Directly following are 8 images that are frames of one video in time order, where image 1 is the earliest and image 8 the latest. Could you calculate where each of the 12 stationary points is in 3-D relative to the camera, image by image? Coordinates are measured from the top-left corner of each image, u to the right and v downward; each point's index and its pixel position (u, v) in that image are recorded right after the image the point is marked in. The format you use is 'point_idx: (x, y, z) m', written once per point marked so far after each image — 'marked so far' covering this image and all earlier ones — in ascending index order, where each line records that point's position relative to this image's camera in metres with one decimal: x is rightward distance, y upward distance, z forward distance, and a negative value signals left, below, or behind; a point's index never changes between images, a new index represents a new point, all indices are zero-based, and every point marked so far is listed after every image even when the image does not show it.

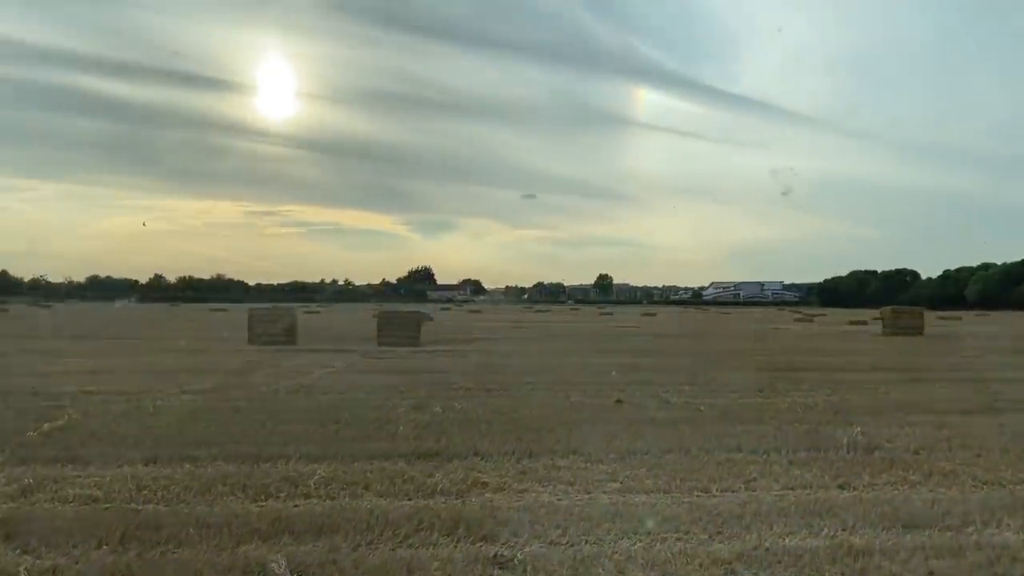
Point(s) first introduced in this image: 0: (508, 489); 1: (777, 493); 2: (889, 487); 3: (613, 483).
0: (0.0, -1.6, +6.8) m
1: (+2.0, -1.6, +6.6) m
2: (+2.9, -1.6, +6.7) m
3: (+0.8, -1.6, +7.0) m
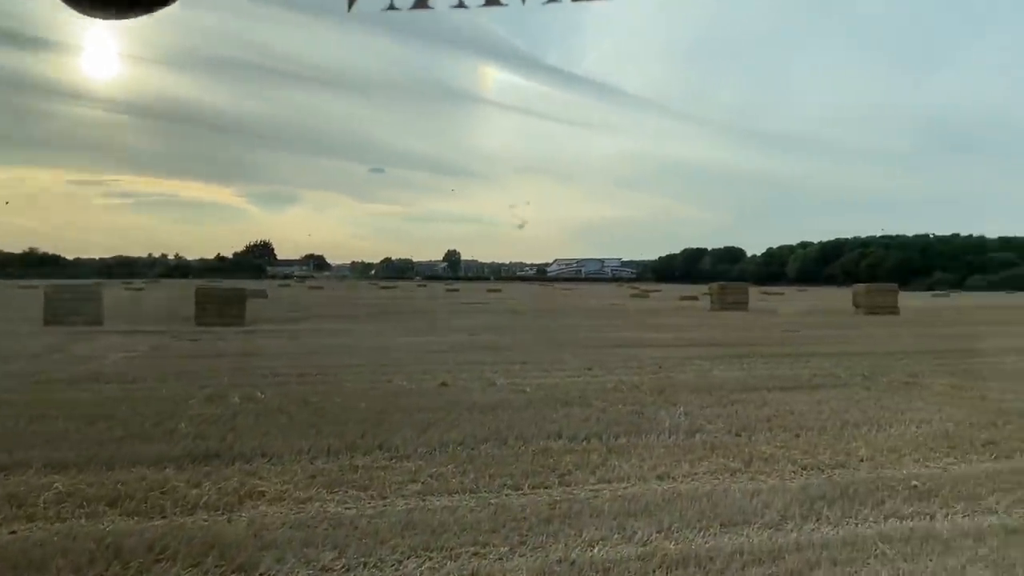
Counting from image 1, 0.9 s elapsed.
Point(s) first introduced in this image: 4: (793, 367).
0: (-1.5, -1.4, +5.9) m
1: (+0.6, -1.4, +6.0) m
2: (+1.4, -1.4, +6.2) m
3: (-0.7, -1.4, +6.1) m
4: (+4.3, -1.2, +13.1) m
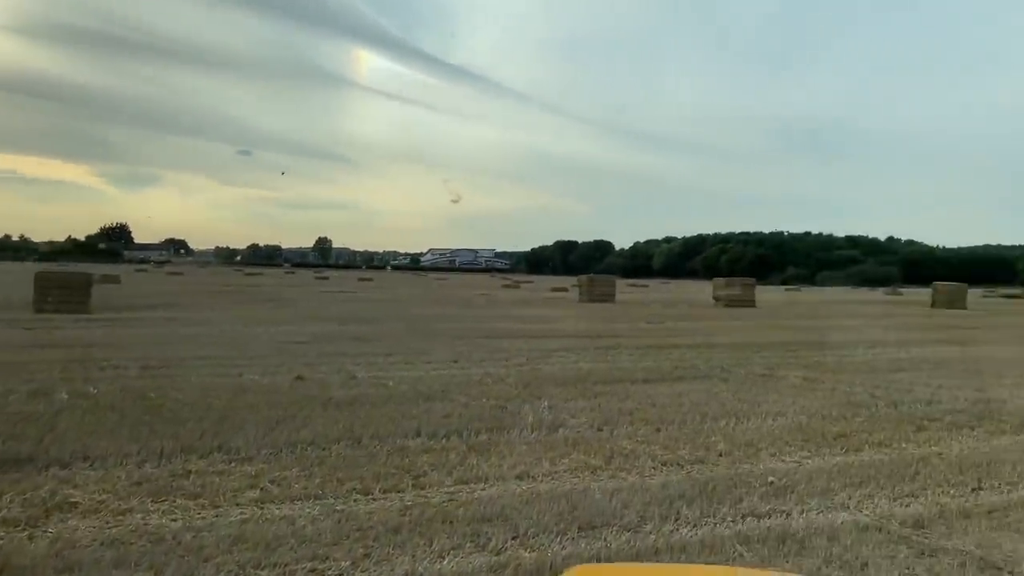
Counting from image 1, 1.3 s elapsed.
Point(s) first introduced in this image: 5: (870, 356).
0: (-2.5, -1.4, +5.2) m
1: (-0.4, -1.3, +5.6) m
2: (+0.4, -1.3, +6.0) m
3: (-1.7, -1.3, +5.6) m
4: (+2.2, -1.1, +13.2) m
5: (+5.7, -1.1, +13.8) m
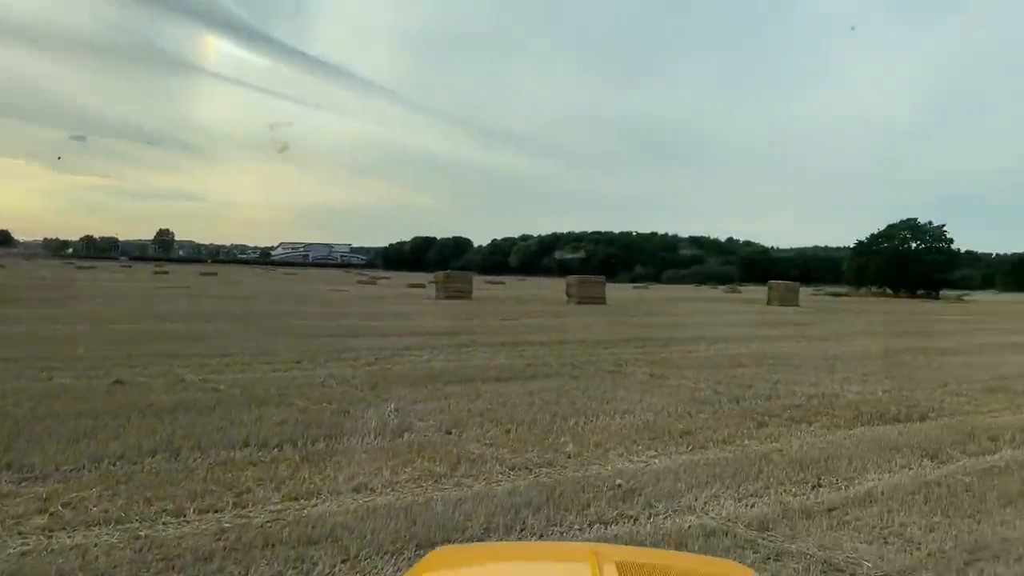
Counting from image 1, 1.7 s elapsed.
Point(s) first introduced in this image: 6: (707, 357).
0: (-3.4, -1.3, +4.3) m
1: (-1.4, -1.3, +5.1) m
2: (-0.7, -1.3, +5.6) m
3: (-2.7, -1.3, +4.9) m
4: (-0.1, -1.0, +13.0) m
5: (+3.3, -1.1, +14.2) m
6: (+3.0, -1.1, +13.2) m
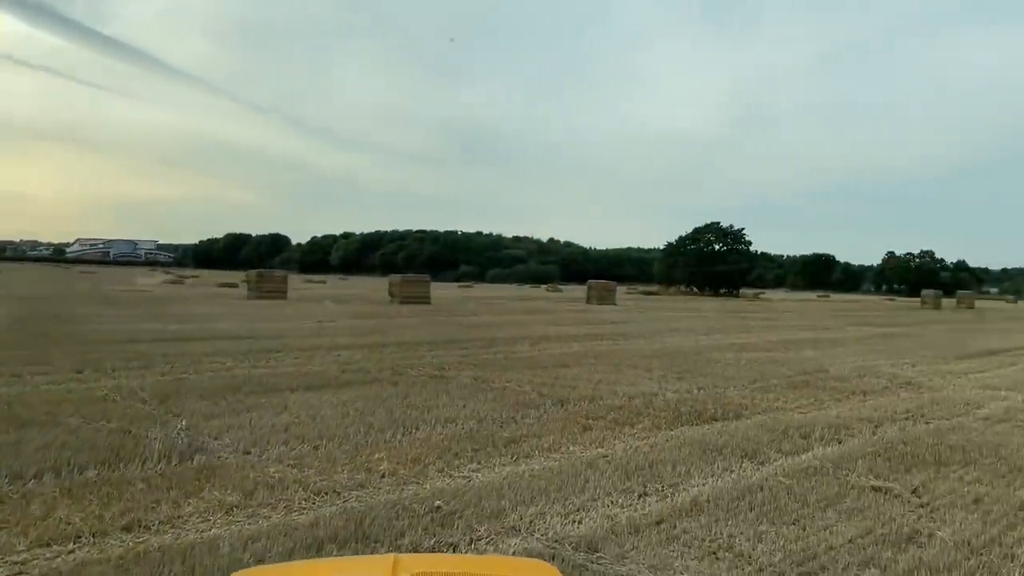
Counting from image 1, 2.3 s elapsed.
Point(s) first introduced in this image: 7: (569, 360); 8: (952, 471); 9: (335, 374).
0: (-4.2, -1.3, +3.0) m
1: (-2.4, -1.3, +4.2) m
2: (-1.8, -1.3, +4.8) m
3: (-3.6, -1.3, +3.7) m
4: (-2.7, -1.1, +12.2) m
5: (+0.4, -1.1, +14.0) m
6: (+0.3, -1.1, +13.0) m
7: (+0.9, -1.1, +12.8) m
8: (+3.0, -1.3, +5.9) m
9: (-2.2, -1.1, +11.0) m
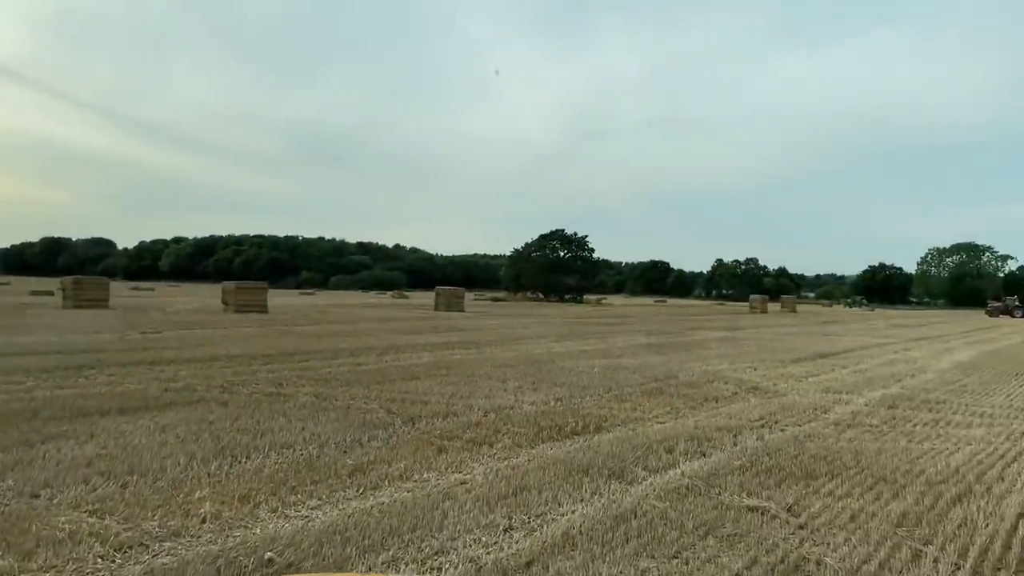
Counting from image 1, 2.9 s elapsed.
0: (-4.5, -1.4, +1.6) m
1: (-3.0, -1.4, +3.0) m
2: (-2.5, -1.4, +3.8) m
3: (-4.1, -1.4, +2.3) m
4: (-4.7, -1.2, +10.9) m
5: (-2.0, -1.2, +13.2) m
6: (-1.9, -1.2, +12.2) m
7: (-1.3, -1.2, +12.1) m
8: (+2.1, -1.3, +5.7) m
9: (-4.0, -1.2, +9.8) m
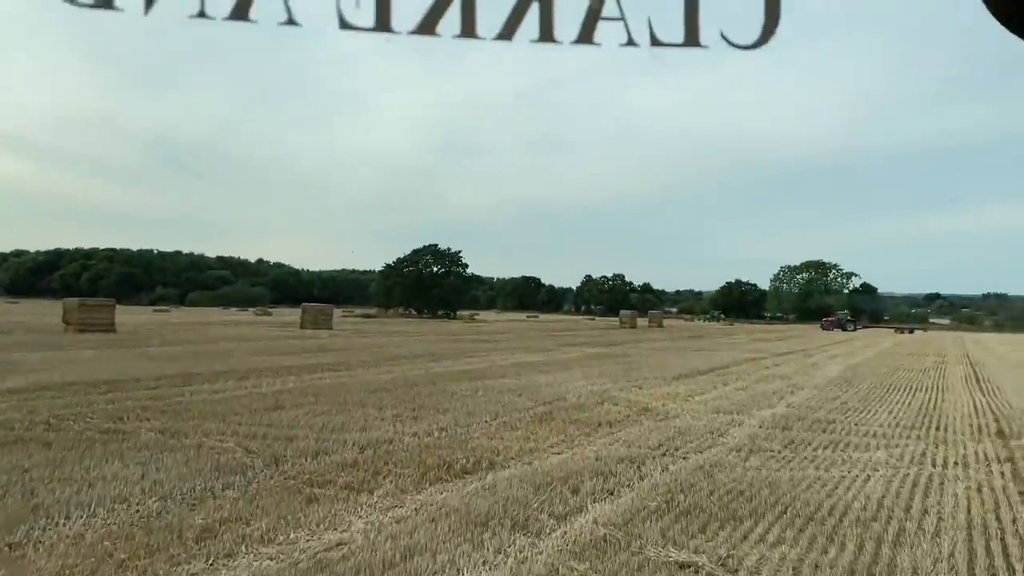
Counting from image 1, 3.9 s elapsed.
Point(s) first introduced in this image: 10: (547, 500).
0: (-4.5, -1.4, 0.0) m
1: (-3.1, -1.4, +1.7) m
2: (-2.8, -1.4, +2.5) m
3: (-4.1, -1.4, +0.8) m
4: (-6.1, -1.4, +9.2) m
5: (-3.7, -1.4, +11.9) m
6: (-3.5, -1.4, +10.9) m
7: (-2.9, -1.4, +10.9) m
8: (+1.4, -1.4, +5.1) m
9: (-5.2, -1.4, +8.2) m
10: (+0.2, -1.4, +5.8) m
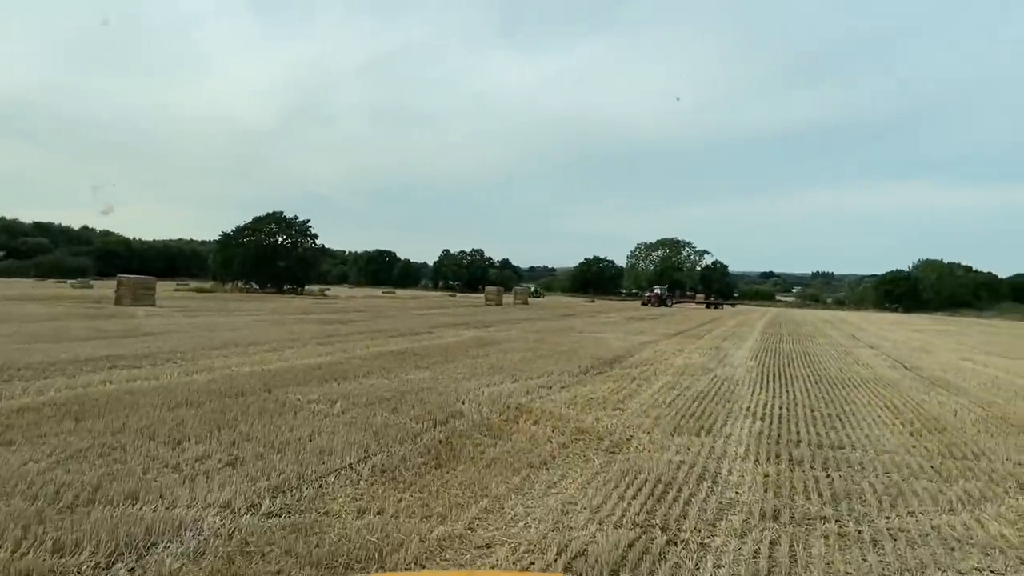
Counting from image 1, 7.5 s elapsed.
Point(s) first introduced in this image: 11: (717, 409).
0: (-3.6, -1.4, -4.2) m
1: (-2.6, -1.4, -2.4) m
2: (-2.3, -1.4, -1.5) m
3: (-3.4, -1.4, -3.4) m
4: (-6.7, -1.1, +4.5) m
5: (-4.9, -1.1, +7.6) m
6: (-4.5, -1.1, +6.7) m
7: (-3.9, -1.1, +6.8) m
8: (+1.3, -1.3, +1.7) m
9: (-5.7, -1.1, +3.7) m
10: (+0.1, -1.3, +2.2) m
11: (+2.4, -1.4, +10.2) m
